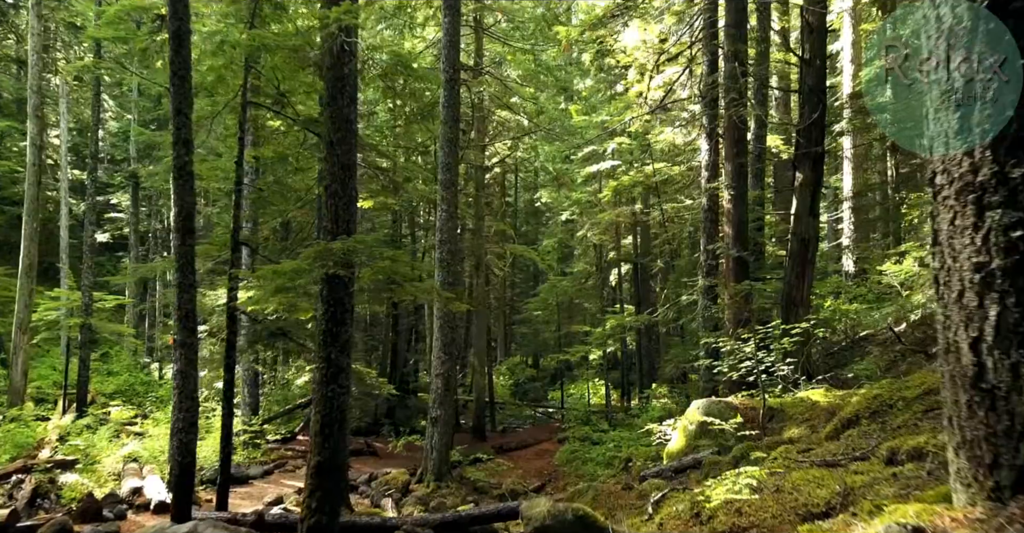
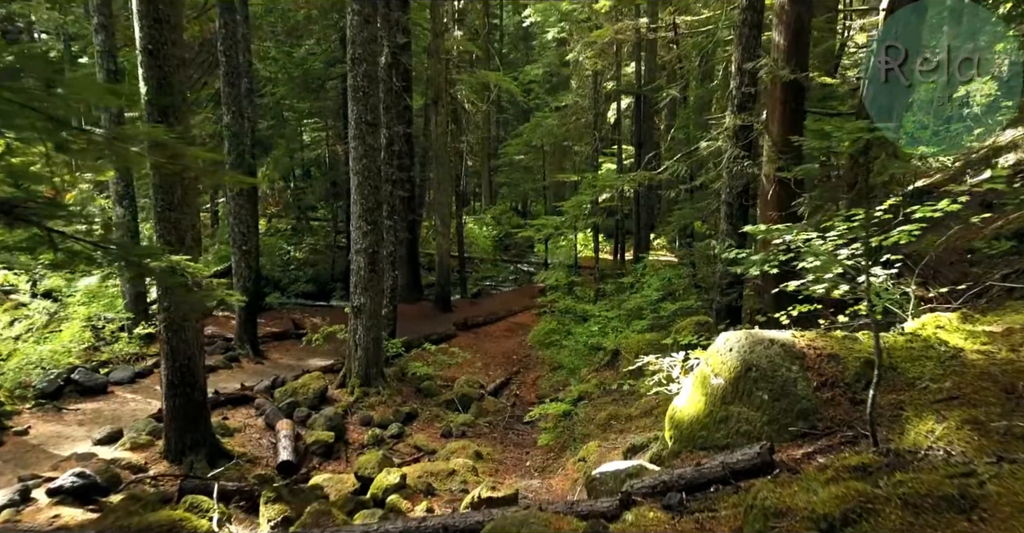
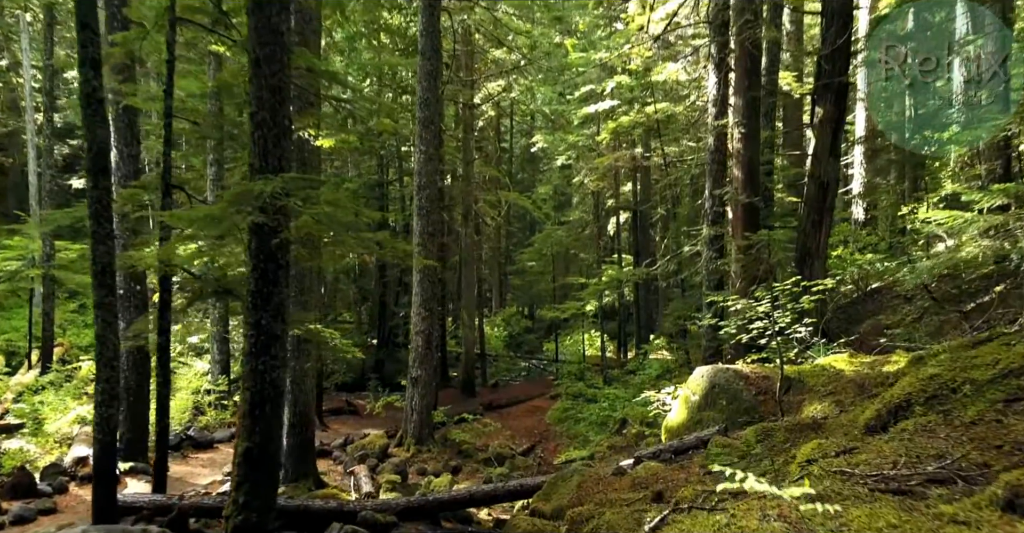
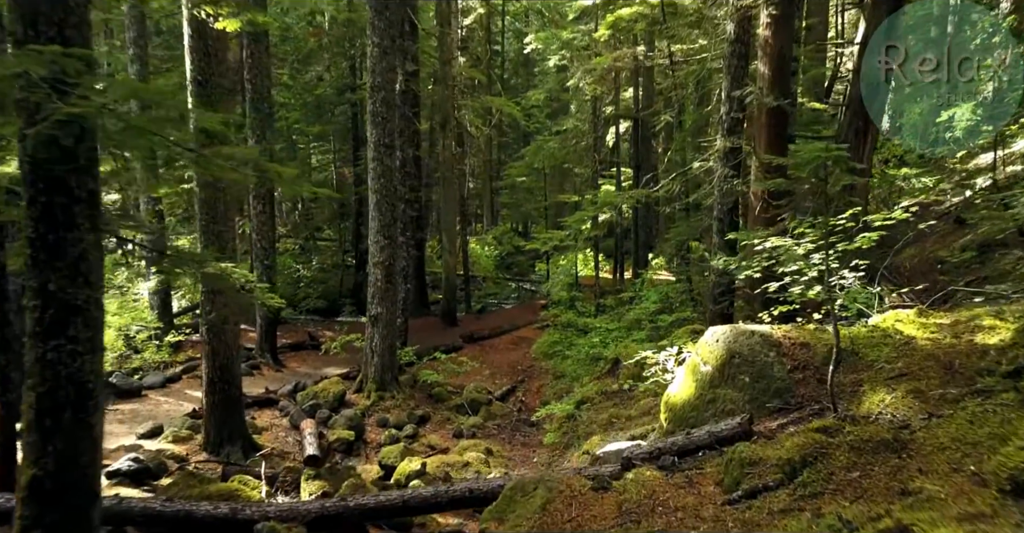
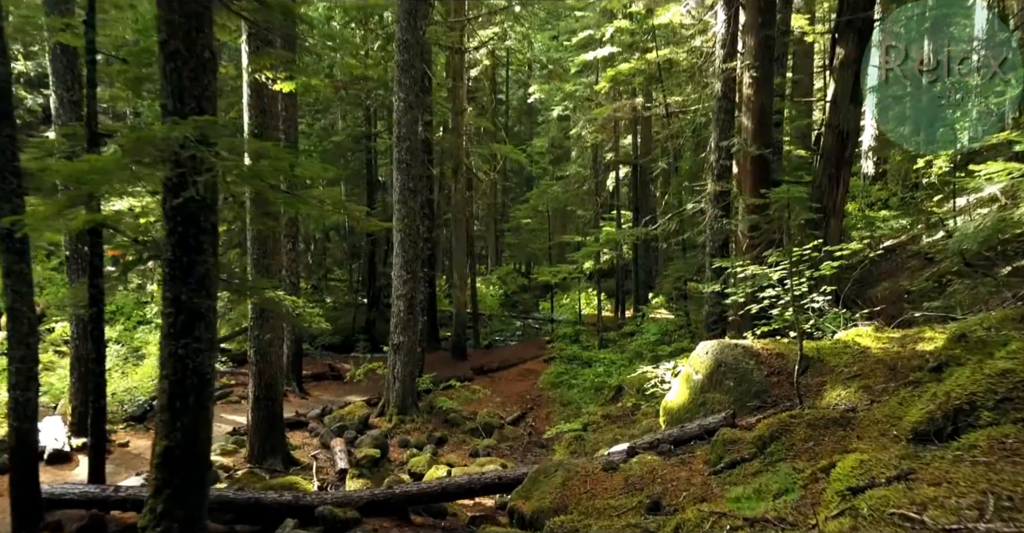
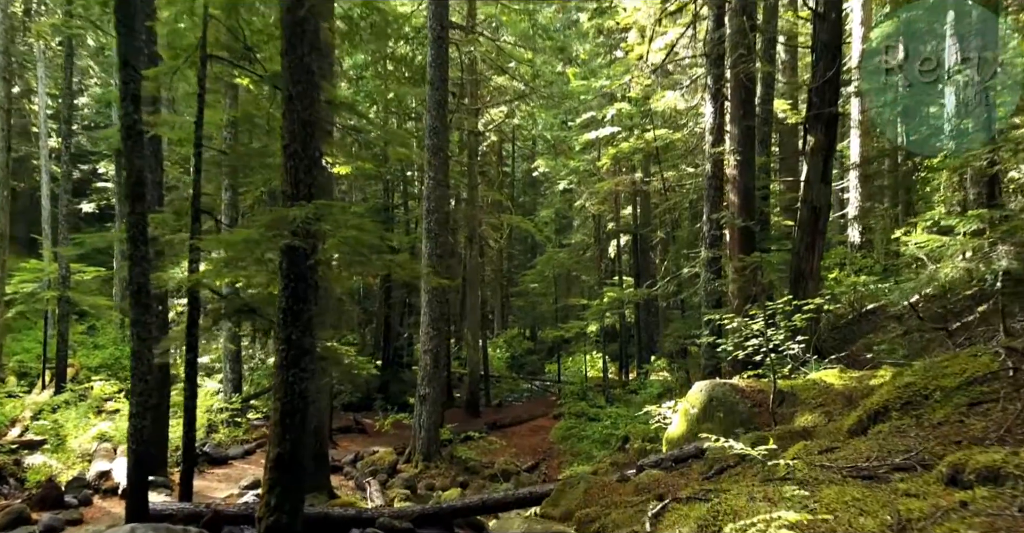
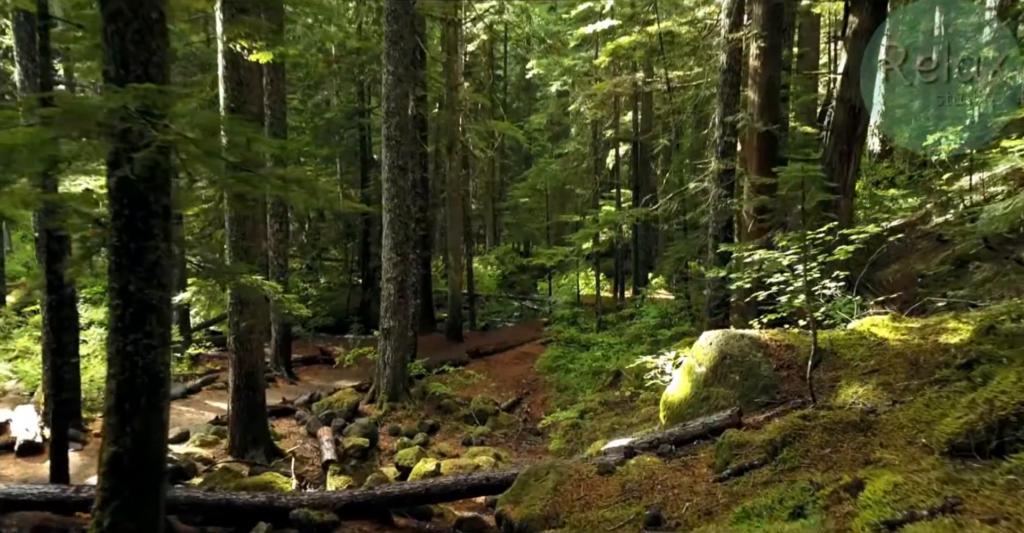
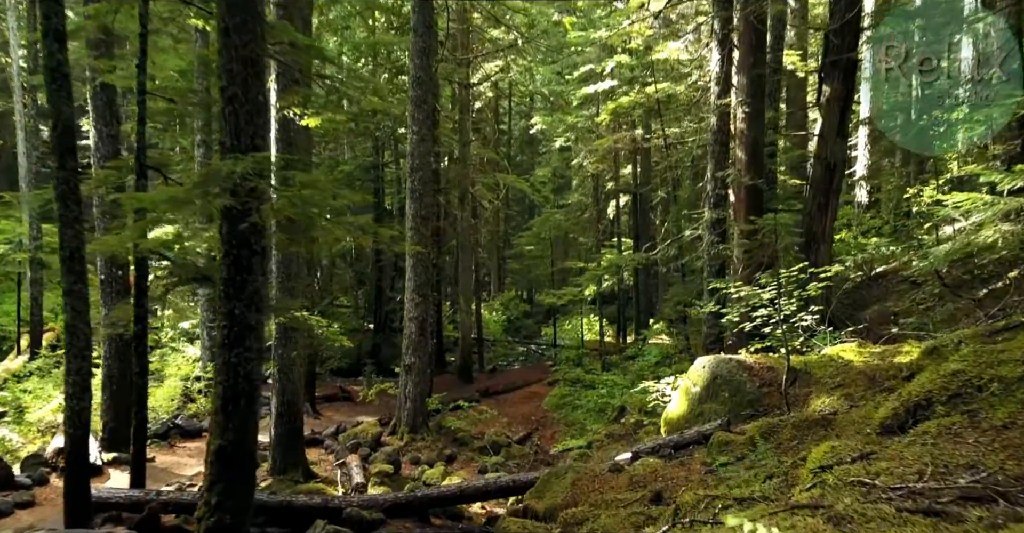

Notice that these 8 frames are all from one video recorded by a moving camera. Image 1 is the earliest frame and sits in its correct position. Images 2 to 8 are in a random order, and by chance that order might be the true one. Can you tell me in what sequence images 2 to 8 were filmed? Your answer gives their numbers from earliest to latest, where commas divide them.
6, 3, 8, 5, 7, 4, 2
